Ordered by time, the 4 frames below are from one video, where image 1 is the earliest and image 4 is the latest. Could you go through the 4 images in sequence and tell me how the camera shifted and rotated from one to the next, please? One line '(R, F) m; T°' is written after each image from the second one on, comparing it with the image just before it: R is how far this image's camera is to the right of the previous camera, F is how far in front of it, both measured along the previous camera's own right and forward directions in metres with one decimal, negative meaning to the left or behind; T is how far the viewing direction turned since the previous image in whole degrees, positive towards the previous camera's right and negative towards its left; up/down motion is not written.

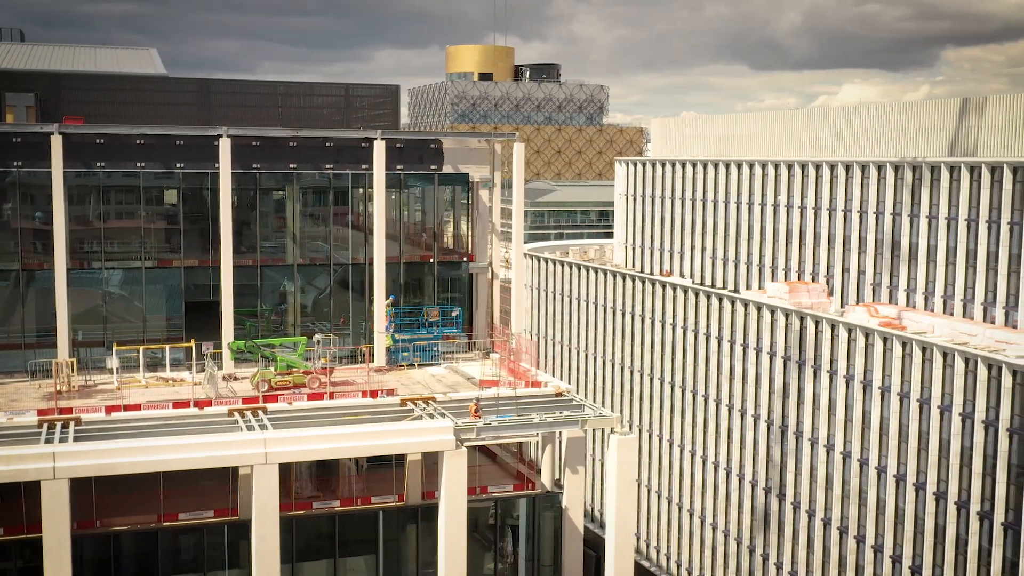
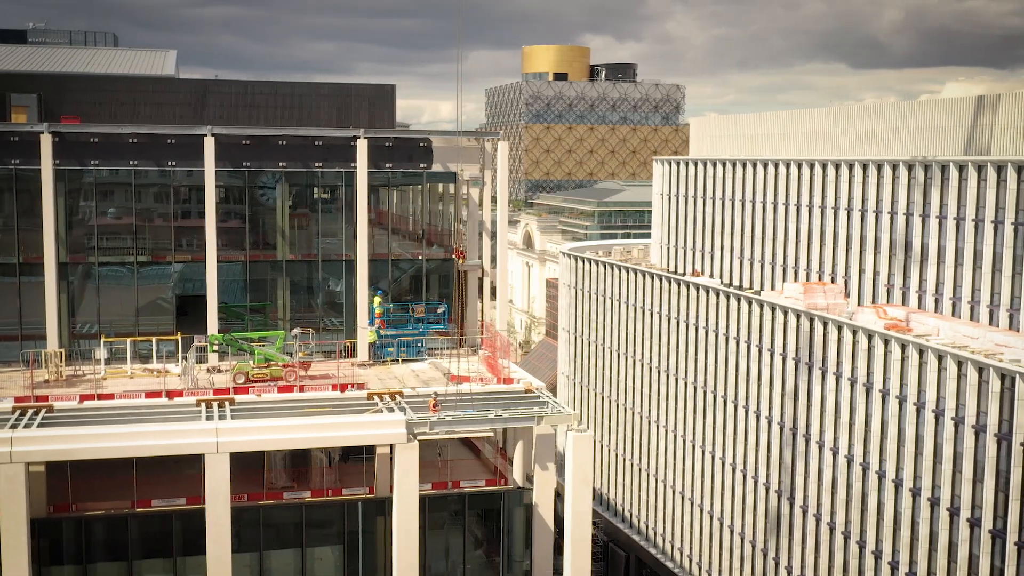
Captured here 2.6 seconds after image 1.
(+4.2, -0.2) m; -4°
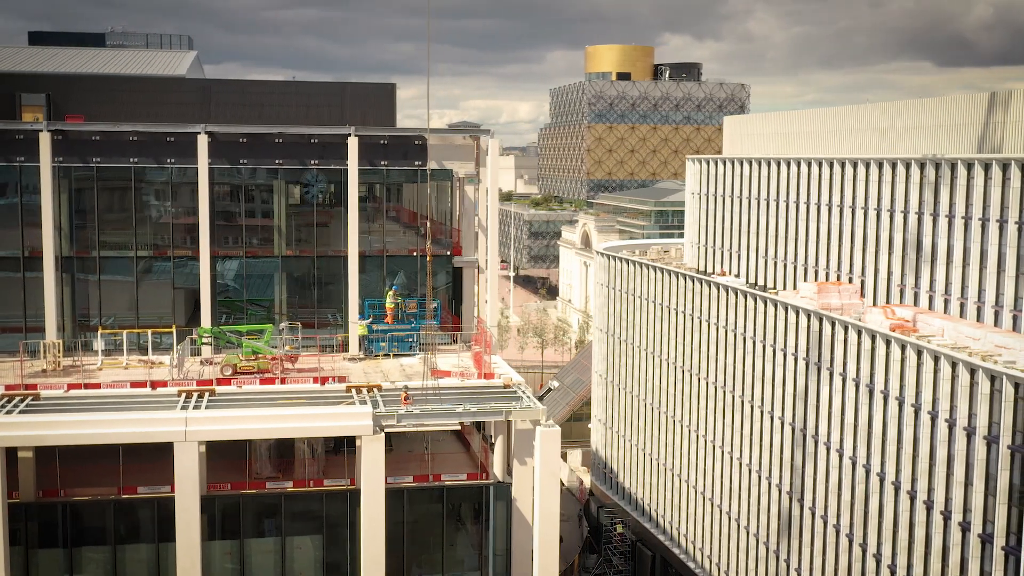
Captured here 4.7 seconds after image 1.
(+3.4, -0.3) m; -4°
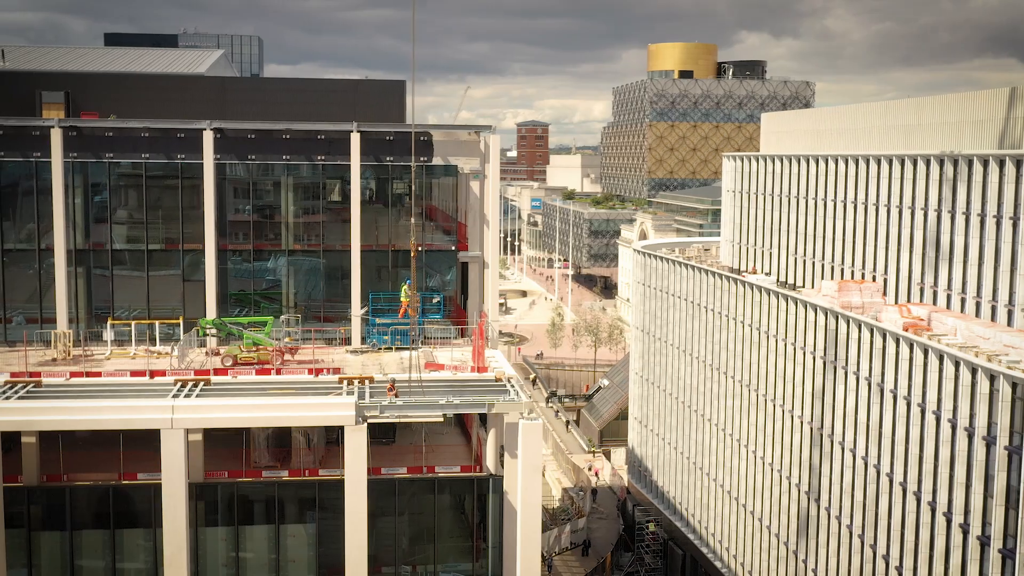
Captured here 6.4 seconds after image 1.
(+2.8, -0.2) m; -4°
